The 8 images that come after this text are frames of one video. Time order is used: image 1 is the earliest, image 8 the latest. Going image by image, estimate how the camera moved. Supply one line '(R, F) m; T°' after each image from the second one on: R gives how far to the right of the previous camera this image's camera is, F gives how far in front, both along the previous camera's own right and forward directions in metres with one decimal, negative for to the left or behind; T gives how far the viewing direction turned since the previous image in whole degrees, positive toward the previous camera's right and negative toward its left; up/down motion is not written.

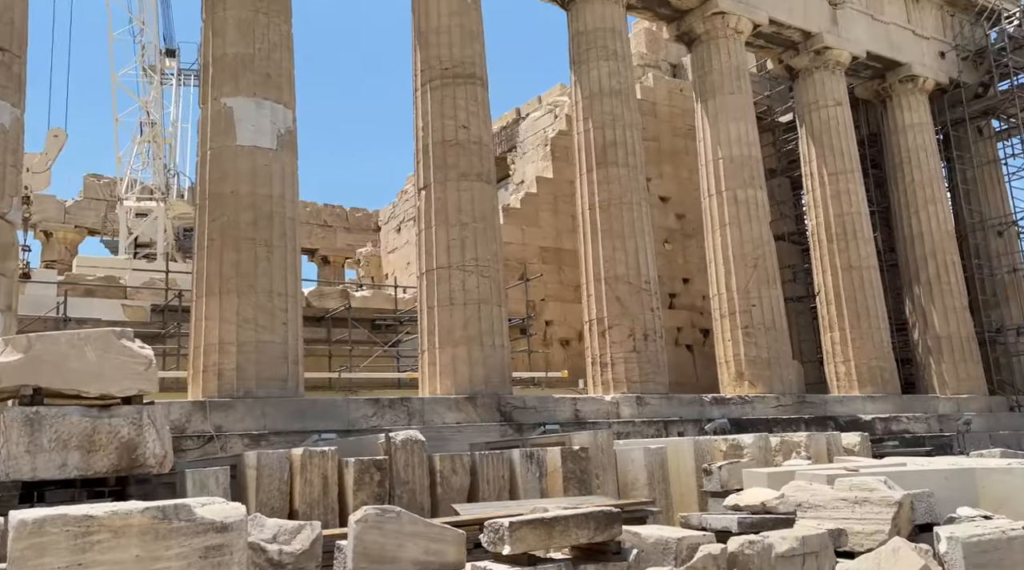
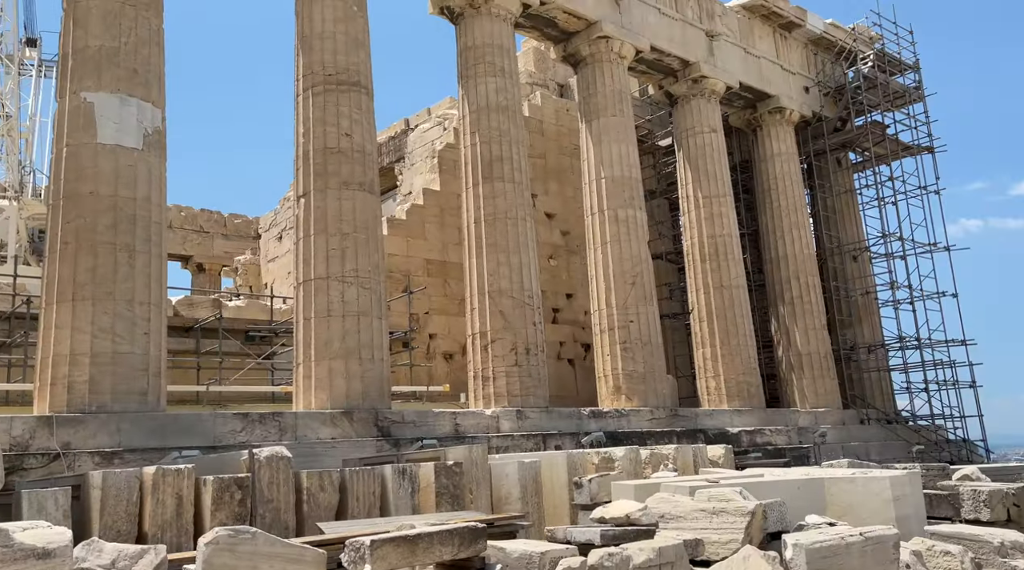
(+0.1, +0.1) m; +7°
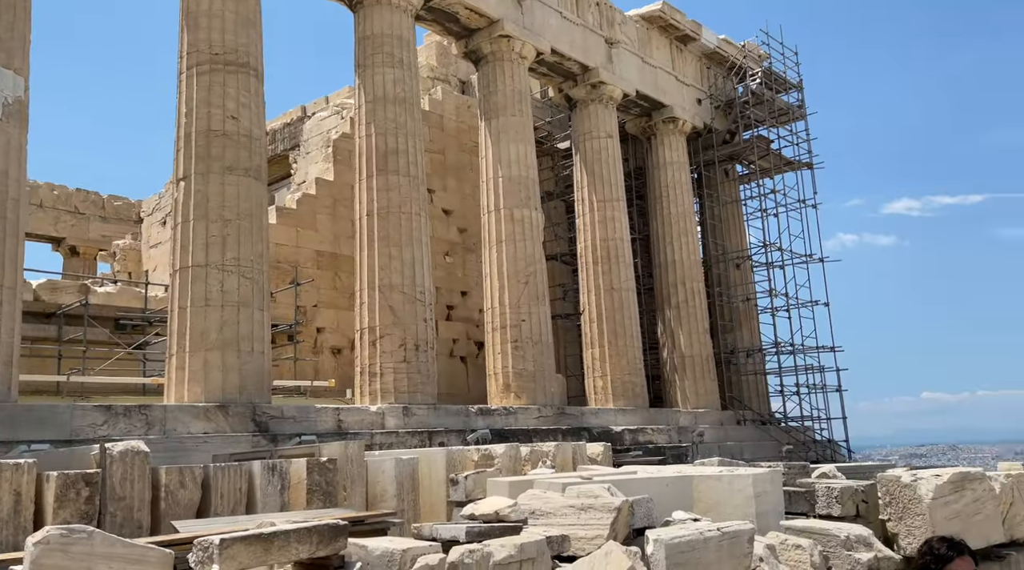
(+0.2, +0.1) m; +6°
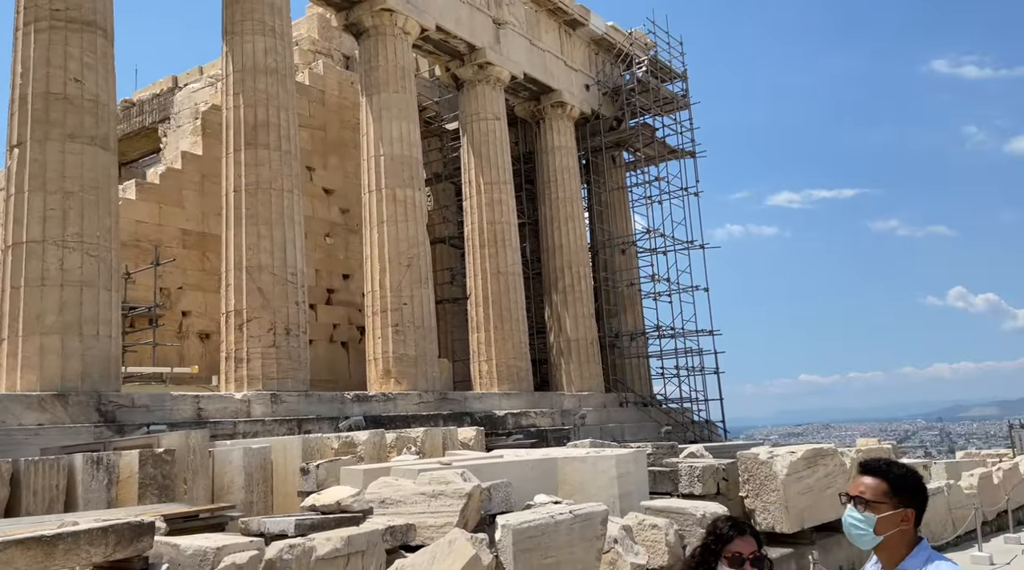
(+0.3, +0.4) m; +7°
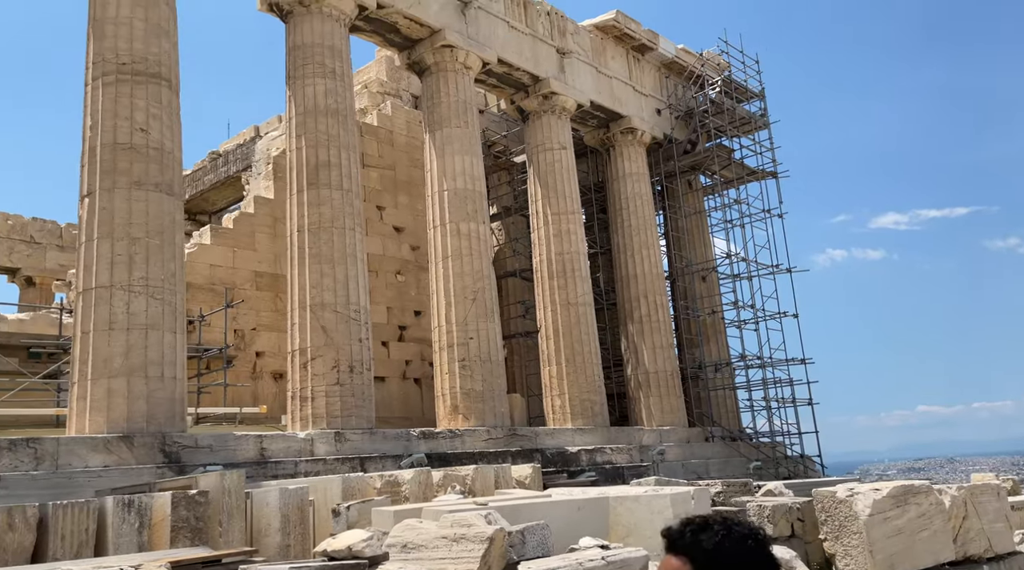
(+0.5, +0.3) m; -6°
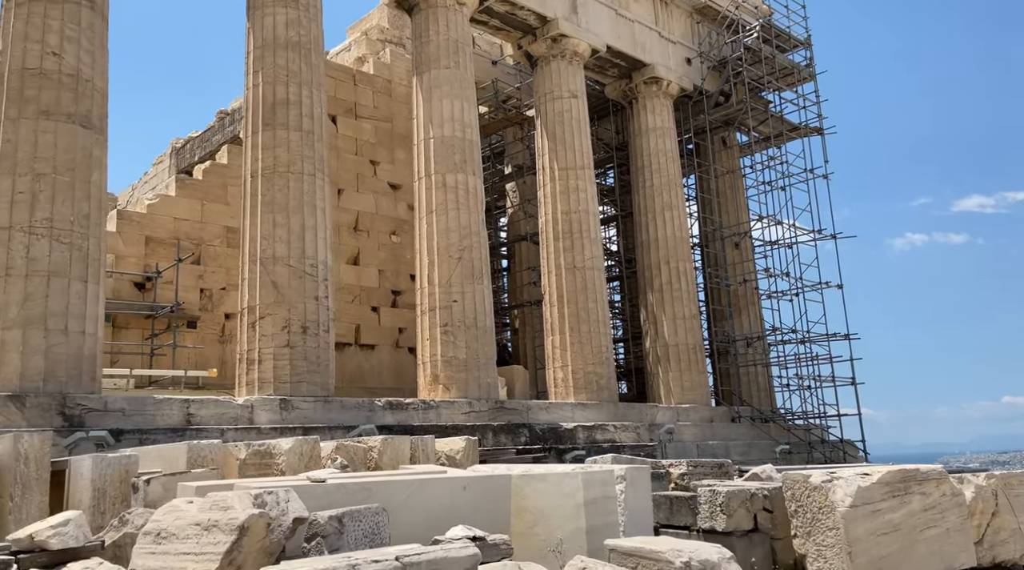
(+1.3, +1.7) m; -4°
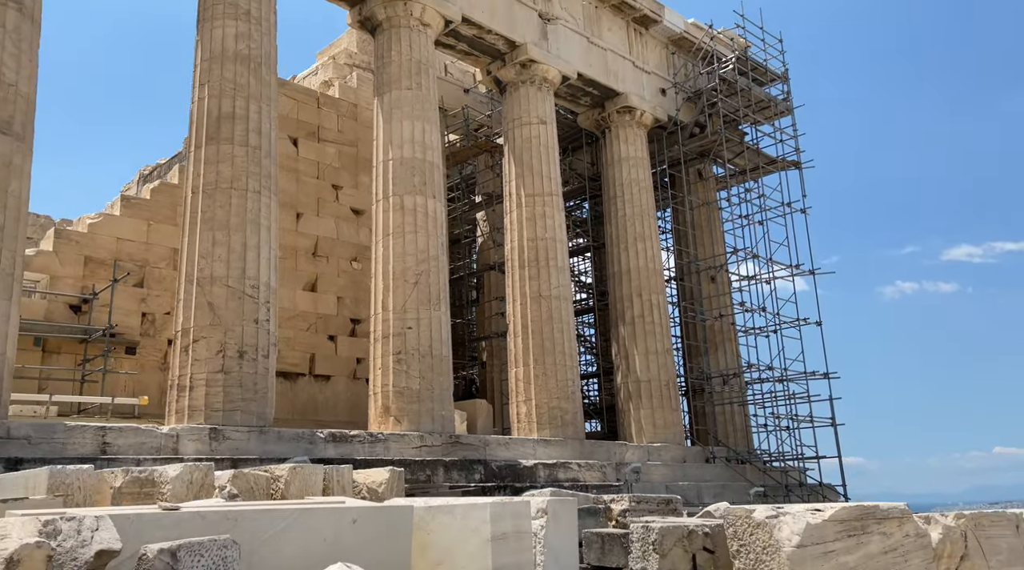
(+0.5, +0.7) m; +1°
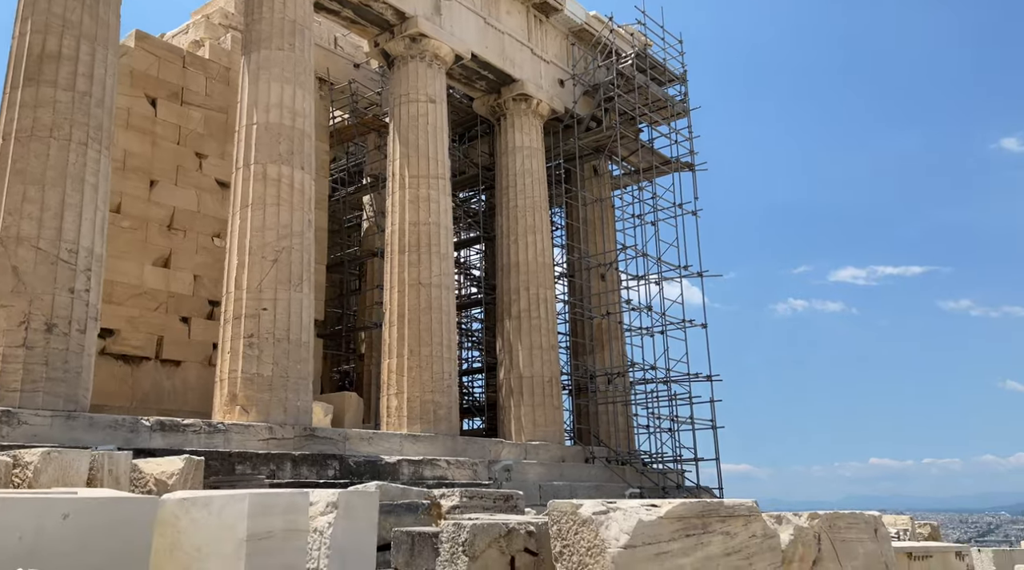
(+0.6, +1.0) m; +6°
